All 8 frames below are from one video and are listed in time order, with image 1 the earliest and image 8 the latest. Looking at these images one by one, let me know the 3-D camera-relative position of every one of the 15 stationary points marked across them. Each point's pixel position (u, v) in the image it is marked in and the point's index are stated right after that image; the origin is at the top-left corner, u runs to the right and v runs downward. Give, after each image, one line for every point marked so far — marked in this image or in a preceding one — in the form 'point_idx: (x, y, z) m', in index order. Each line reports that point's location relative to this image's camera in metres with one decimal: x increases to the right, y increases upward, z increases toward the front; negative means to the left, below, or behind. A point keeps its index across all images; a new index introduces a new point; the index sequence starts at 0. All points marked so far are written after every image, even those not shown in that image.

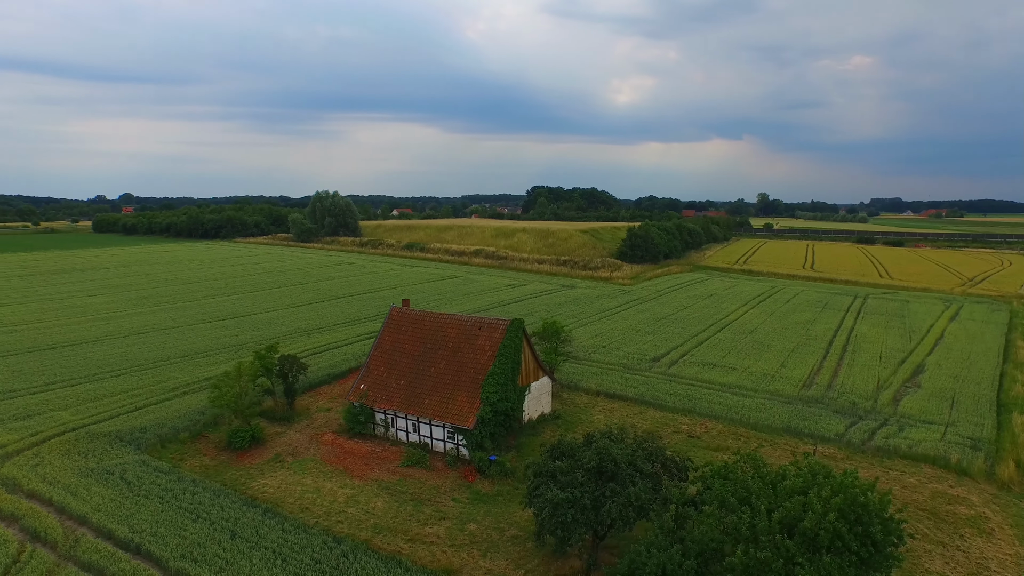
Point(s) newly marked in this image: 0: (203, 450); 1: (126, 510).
0: (-9.0, -4.8, +18.6) m
1: (-9.1, -5.2, +15.0) m
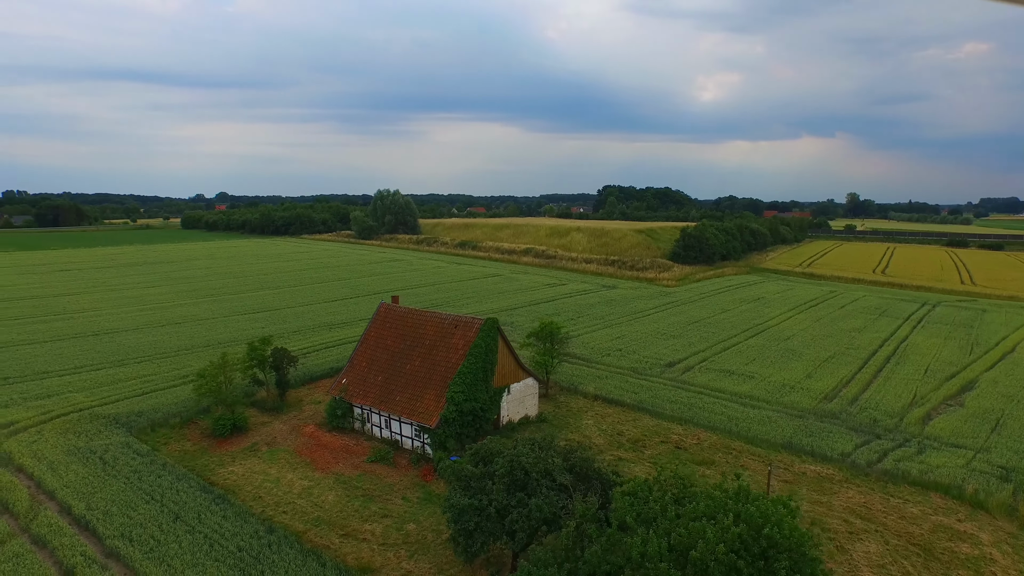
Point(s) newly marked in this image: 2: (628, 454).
0: (-9.9, -4.5, +19.5) m
1: (-10.6, -5.0, +16.0) m
2: (+3.5, -5.1, +19.7) m
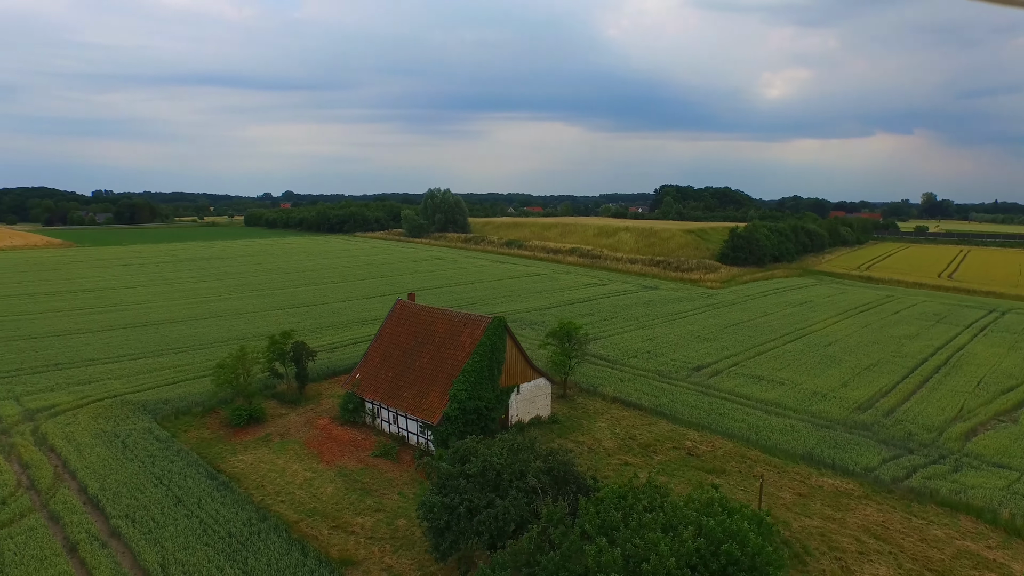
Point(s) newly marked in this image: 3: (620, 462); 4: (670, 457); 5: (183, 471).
0: (-9.7, -4.4, +20.3) m
1: (-10.7, -4.8, +16.9) m
2: (+3.7, -5.1, +19.2) m
3: (+3.1, -5.2, +18.7) m
4: (+4.8, -5.1, +19.4) m
5: (-8.7, -4.9, +16.9) m
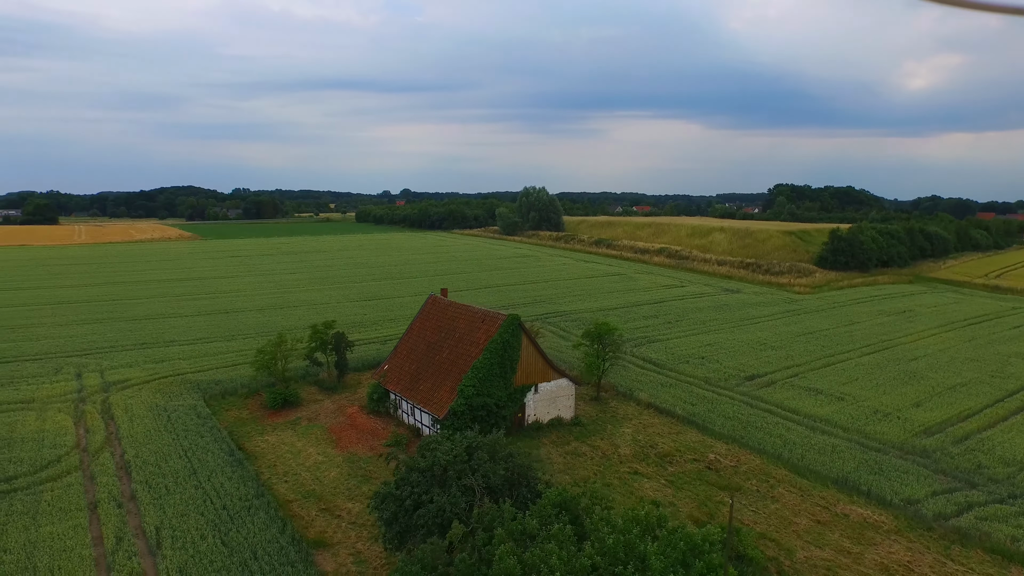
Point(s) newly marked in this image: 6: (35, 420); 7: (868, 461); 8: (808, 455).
0: (-9.1, -4.0, +21.9) m
1: (-10.7, -4.4, +18.7) m
2: (+3.9, -5.2, +18.3) m
3: (+3.2, -5.2, +18.0) m
4: (+5.0, -5.2, +18.4) m
5: (-8.8, -4.6, +18.3) m
6: (-14.7, -4.0, +19.7) m
7: (+10.3, -5.0, +18.4) m
8: (+8.7, -4.9, +18.7) m
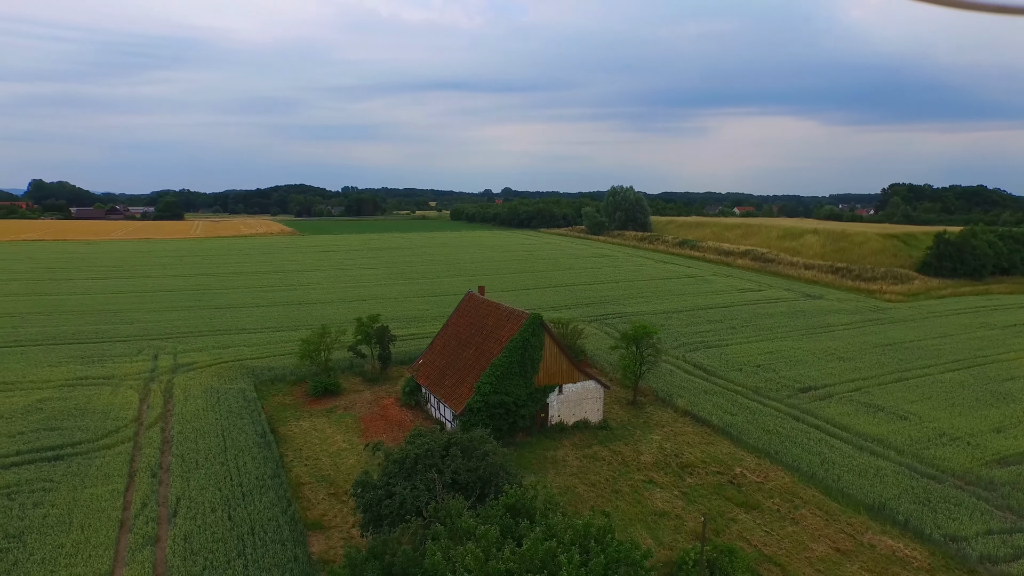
0: (-8.0, -3.8, +23.2) m
1: (-10.1, -4.1, +20.3) m
2: (+4.2, -5.2, +17.6) m
3: (+3.5, -5.2, +17.4) m
4: (+5.3, -5.3, +17.4) m
5: (-8.3, -4.3, +19.6) m
6: (-13.9, -3.6, +21.9) m
7: (+10.5, -5.2, +16.6) m
8: (+9.0, -5.1, +17.2) m
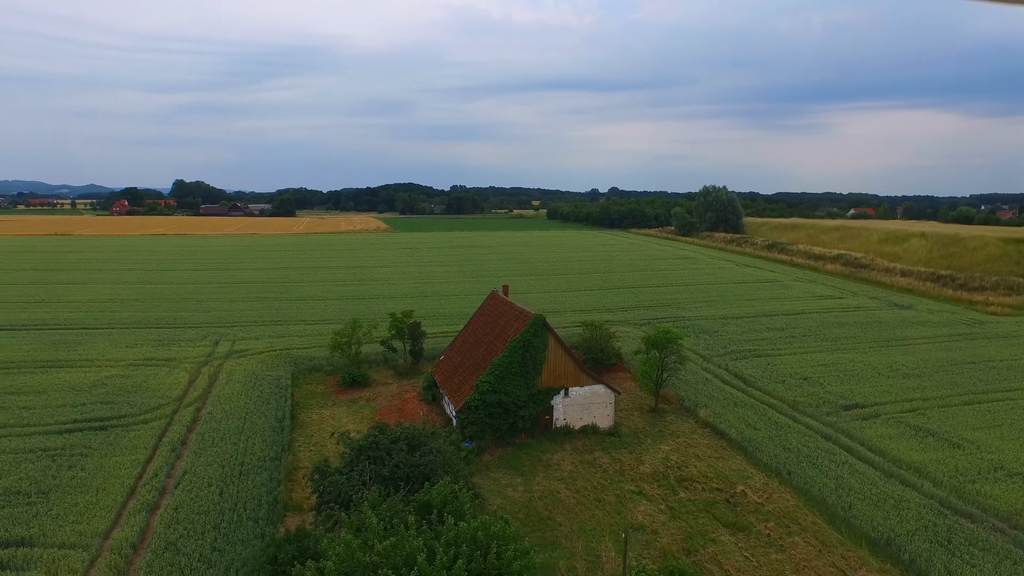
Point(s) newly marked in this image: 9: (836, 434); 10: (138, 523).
0: (-7.2, -3.5, +24.4) m
1: (-9.8, -3.9, +22.0) m
2: (+3.8, -5.3, +16.8) m
3: (+3.1, -5.3, +16.7) m
4: (+4.9, -5.4, +16.5) m
5: (-8.1, -4.1, +21.0) m
6: (-13.2, -3.3, +24.2) m
7: (+9.9, -5.5, +14.8) m
8: (+8.5, -5.3, +15.6) m
9: (+10.0, -4.5, +19.6) m
10: (-8.6, -5.4, +14.7) m
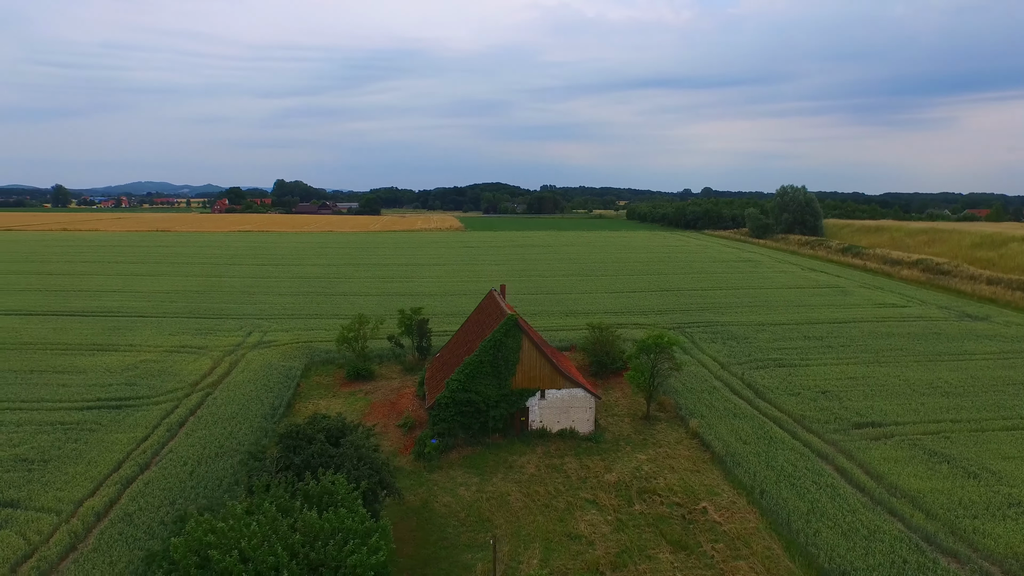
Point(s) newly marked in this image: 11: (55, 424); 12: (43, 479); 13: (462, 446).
0: (-7.1, -3.3, +25.4) m
1: (-10.1, -3.6, +23.3) m
2: (+2.5, -5.4, +16.1) m
3: (+1.8, -5.3, +16.1) m
4: (+3.5, -5.5, +15.6) m
5: (-8.5, -3.9, +22.1) m
6: (-13.0, -2.9, +26.1) m
7: (+8.2, -5.7, +13.2) m
8: (+7.0, -5.5, +14.2) m
9: (+9.1, -4.7, +18.0) m
10: (-10.0, -5.2, +15.9) m
11: (-14.2, -4.2, +19.8) m
12: (-12.2, -5.0, +16.6) m
13: (-1.5, -4.7, +18.9) m
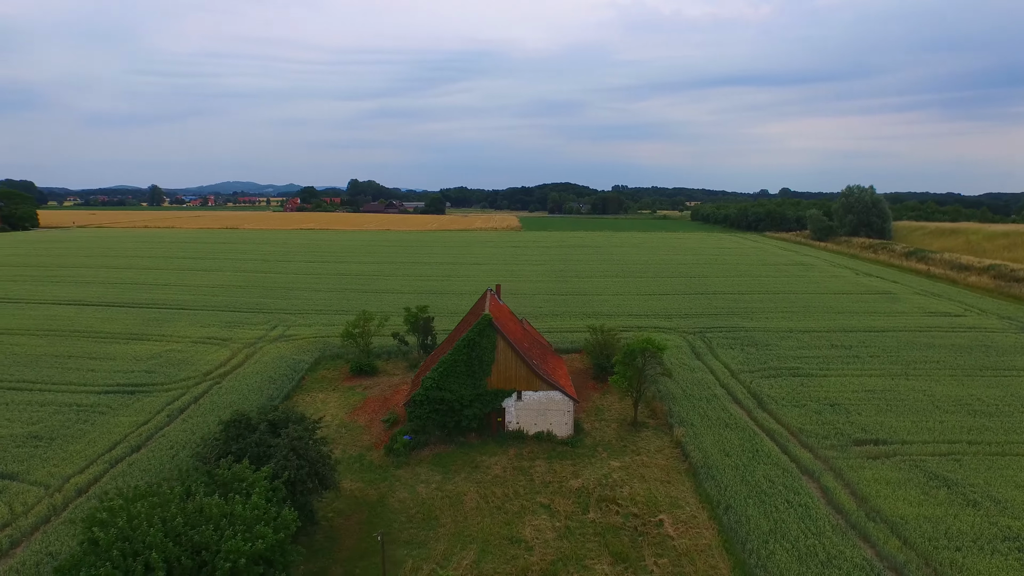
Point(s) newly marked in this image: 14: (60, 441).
0: (-7.0, -3.2, +26.0) m
1: (-10.2, -3.4, +24.3) m
2: (+1.4, -5.4, +15.7) m
3: (+0.7, -5.3, +15.8) m
4: (+2.3, -5.5, +15.1) m
5: (-8.8, -3.7, +23.0) m
6: (-12.8, -2.7, +27.5) m
7: (+6.6, -5.8, +12.1) m
8: (+5.6, -5.6, +13.3) m
9: (+8.1, -4.8, +16.7) m
10: (-11.1, -4.9, +17.0) m
11: (-14.8, -3.9, +21.4) m
12: (-13.2, -4.7, +18.0) m
13: (-2.3, -4.6, +18.9) m
14: (-13.3, -4.5, +18.8) m
